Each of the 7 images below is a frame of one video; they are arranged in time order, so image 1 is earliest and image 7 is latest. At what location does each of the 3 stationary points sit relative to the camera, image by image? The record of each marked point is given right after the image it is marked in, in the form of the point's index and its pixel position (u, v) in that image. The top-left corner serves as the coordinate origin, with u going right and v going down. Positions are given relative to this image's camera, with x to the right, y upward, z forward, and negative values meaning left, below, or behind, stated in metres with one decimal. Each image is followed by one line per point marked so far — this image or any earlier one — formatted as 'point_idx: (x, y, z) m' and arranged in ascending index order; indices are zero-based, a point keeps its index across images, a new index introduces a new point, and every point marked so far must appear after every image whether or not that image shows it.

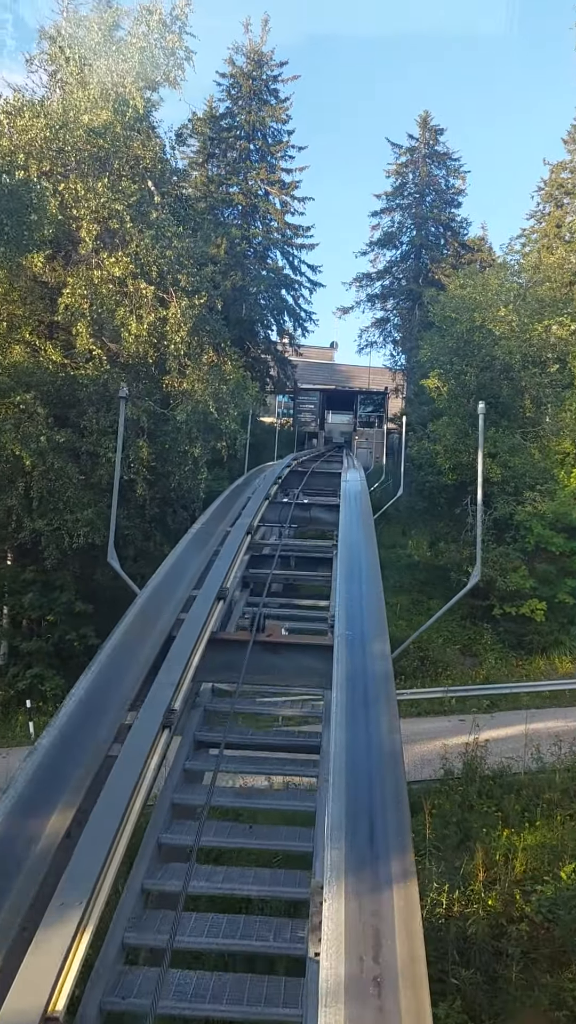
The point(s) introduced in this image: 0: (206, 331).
0: (-1.0, +2.4, +11.3) m
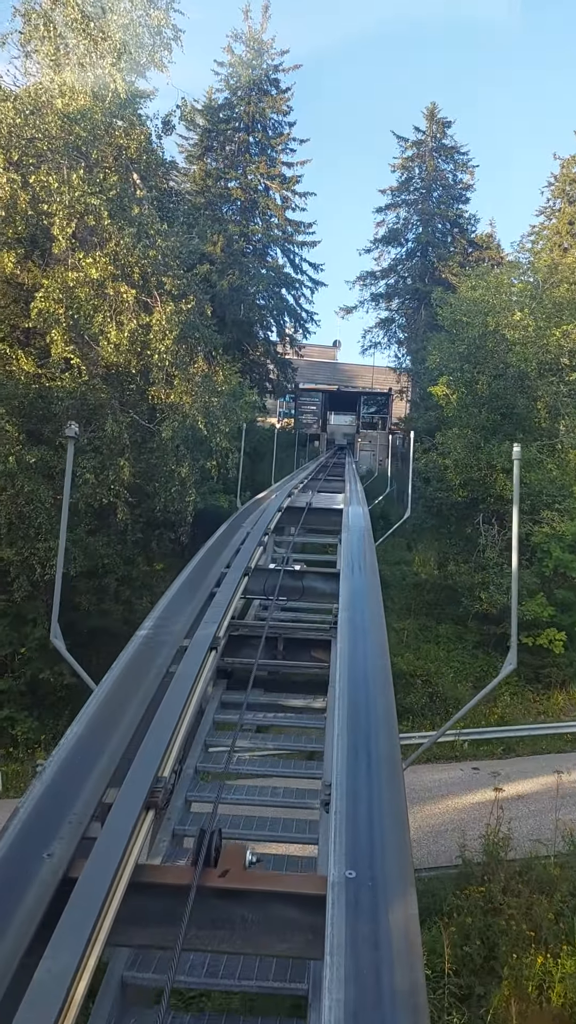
0: (-1.1, +2.1, +10.3) m
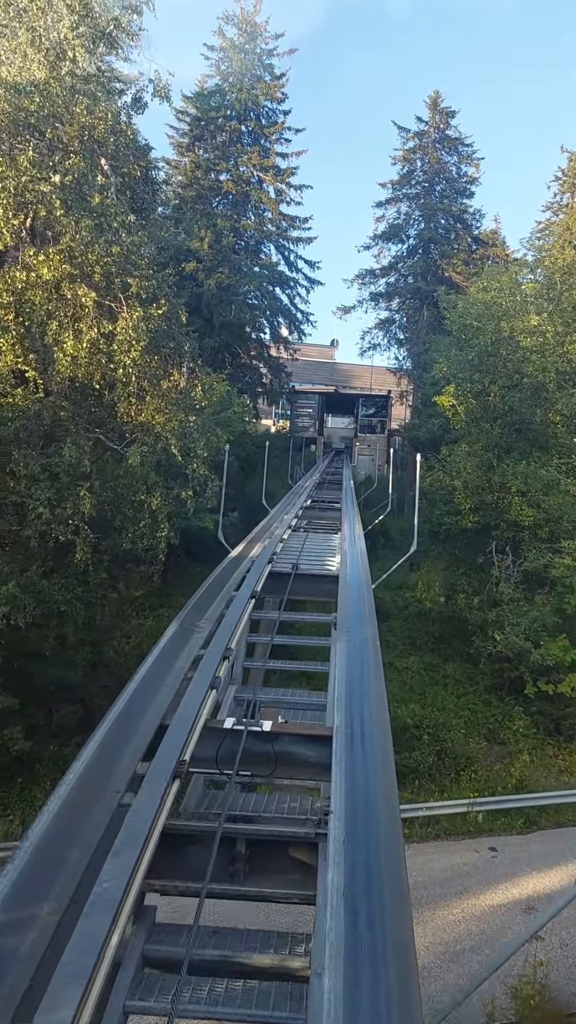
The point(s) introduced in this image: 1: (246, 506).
0: (-1.2, +1.7, +9.0) m
1: (-0.8, +0.1, +16.7) m
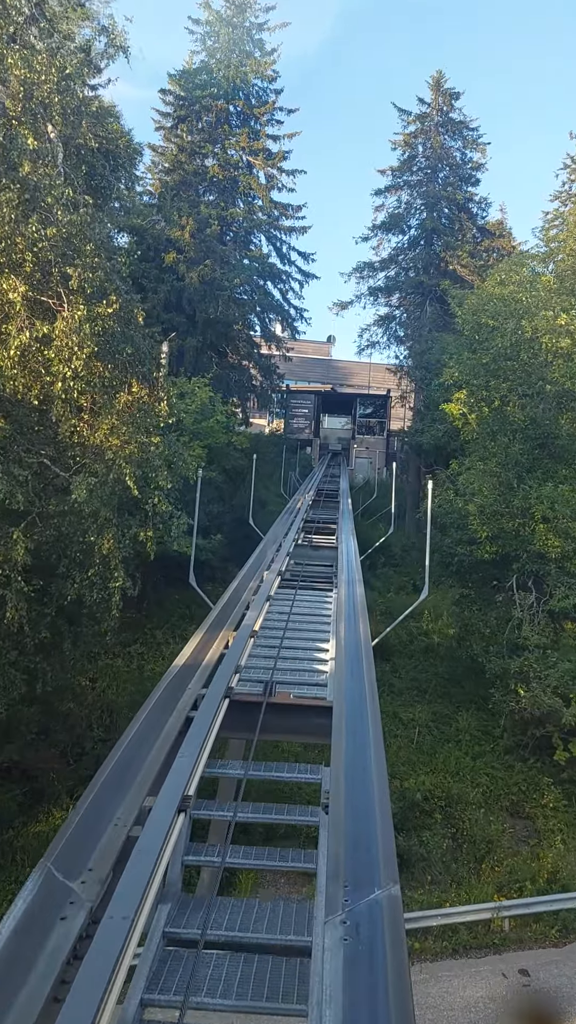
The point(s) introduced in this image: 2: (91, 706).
0: (-1.3, +1.4, +7.4) m
1: (-1.0, -0.2, +15.2) m
2: (-2.2, -2.2, +9.5) m
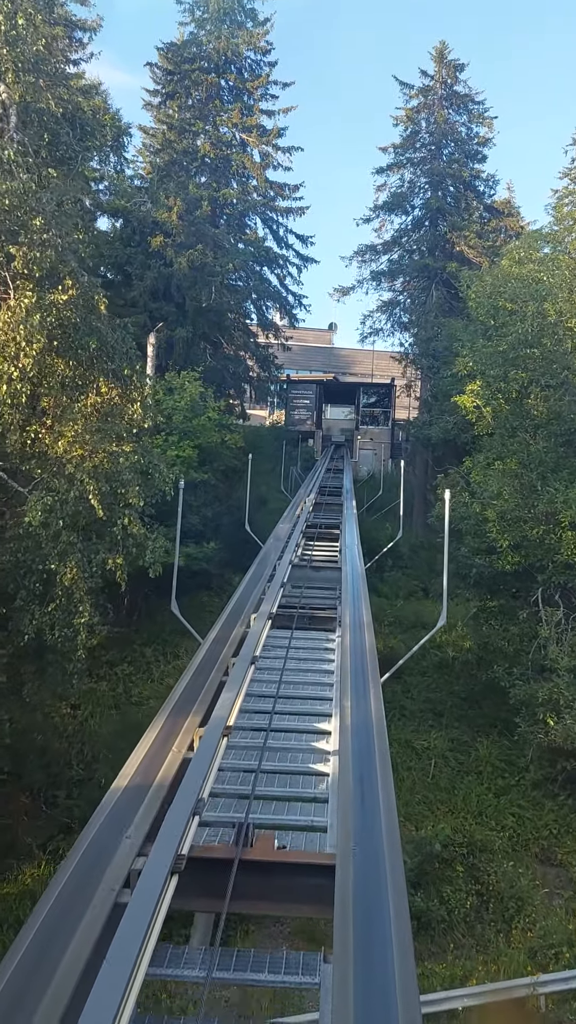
0: (-1.4, +1.2, +6.4) m
1: (-1.0, -0.2, +14.2) m
2: (-2.2, -2.3, +8.5) m
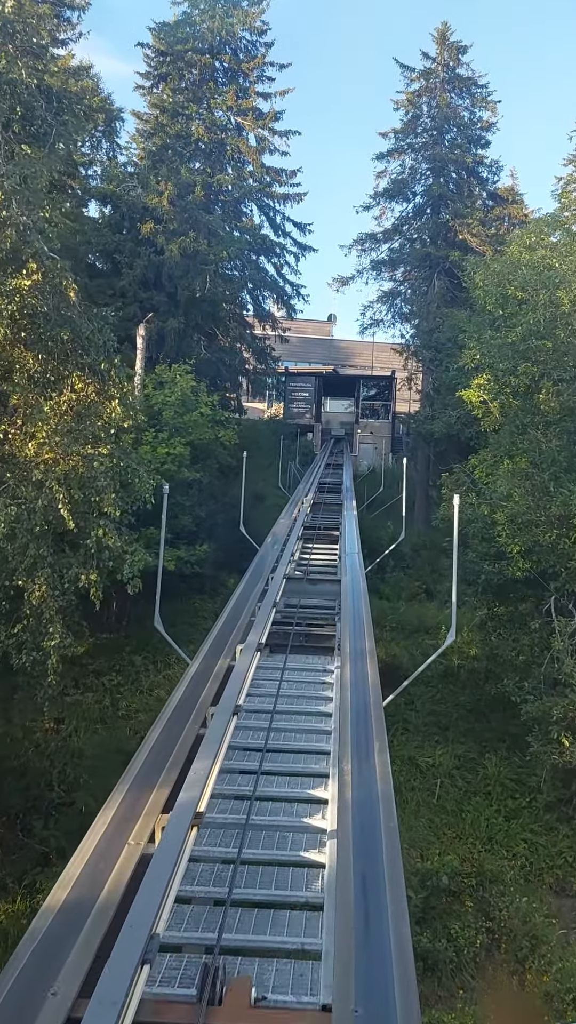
0: (-1.4, +1.2, +5.8) m
1: (-1.0, -0.2, +13.6) m
2: (-2.2, -2.3, +7.9) m
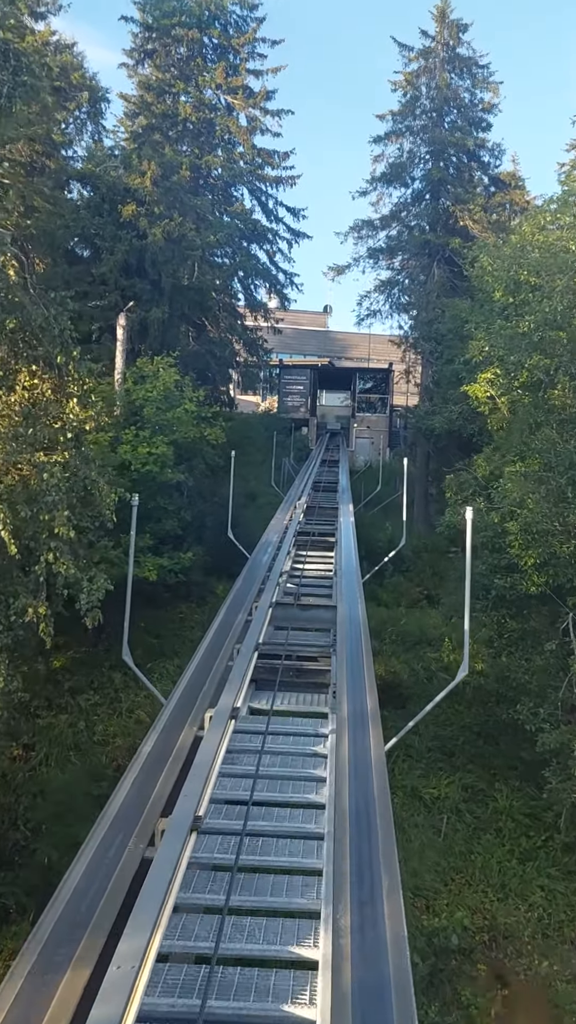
0: (-1.5, +1.1, +5.0) m
1: (-1.1, -0.2, +12.8) m
2: (-2.3, -2.4, +7.2) m
